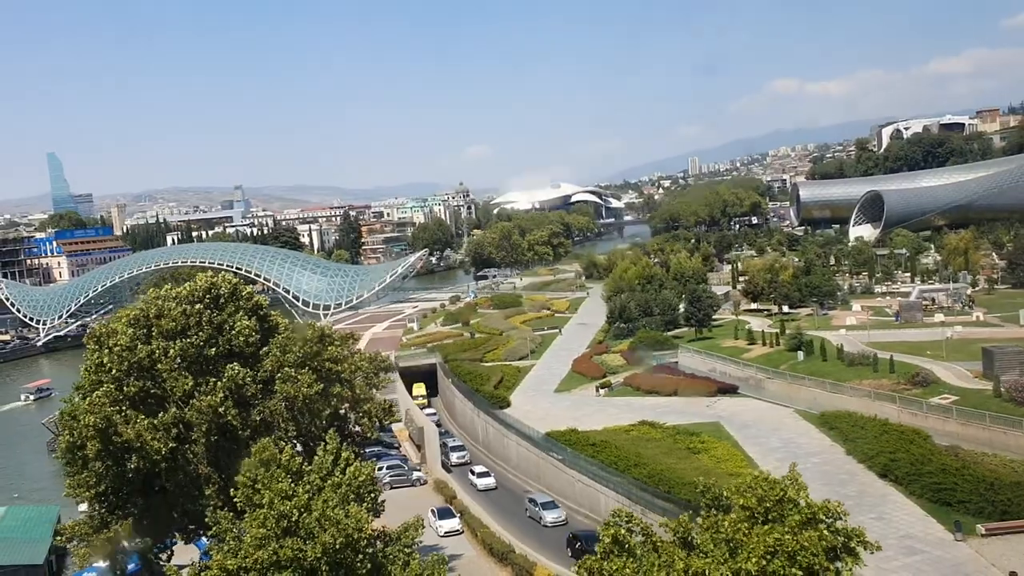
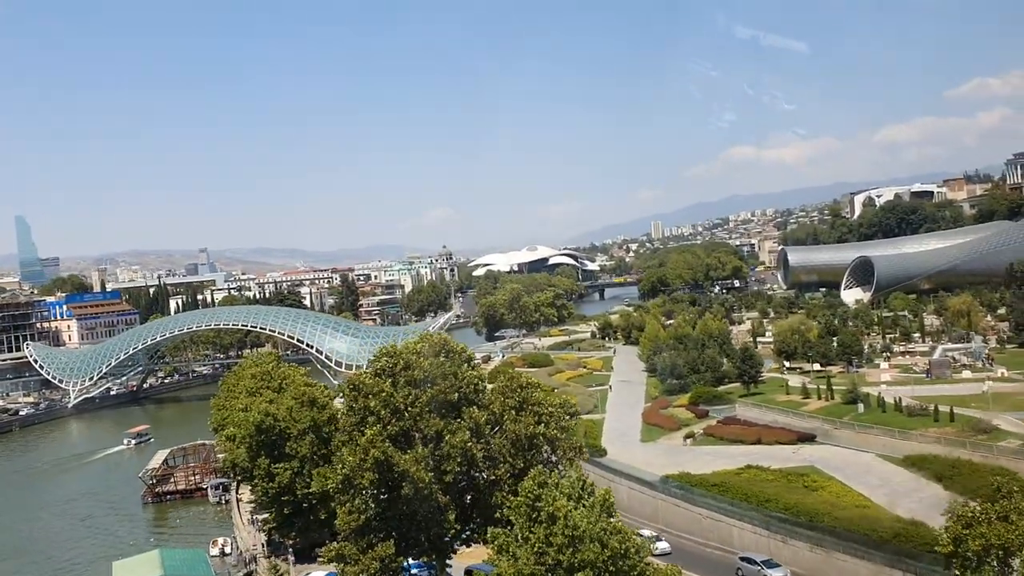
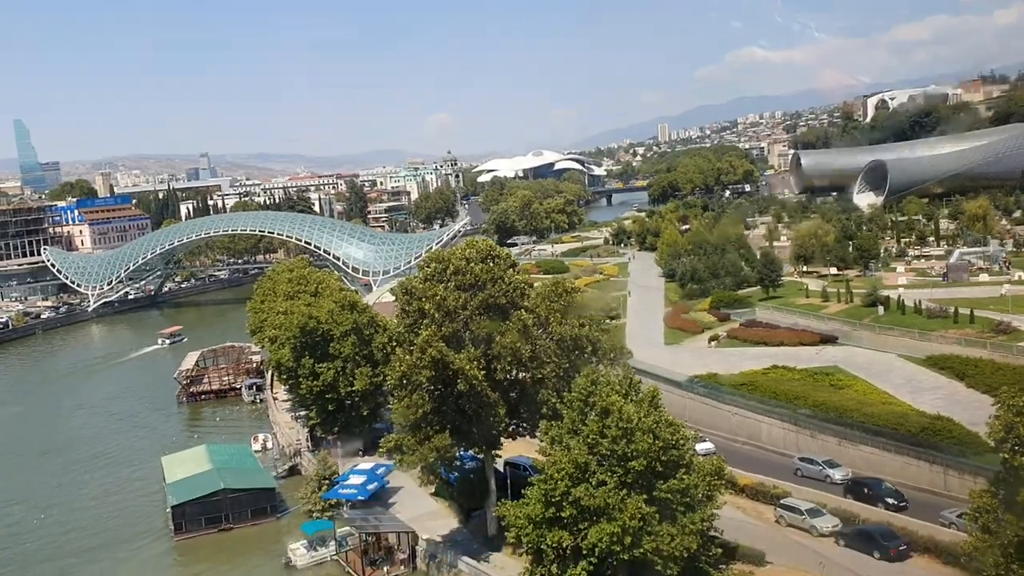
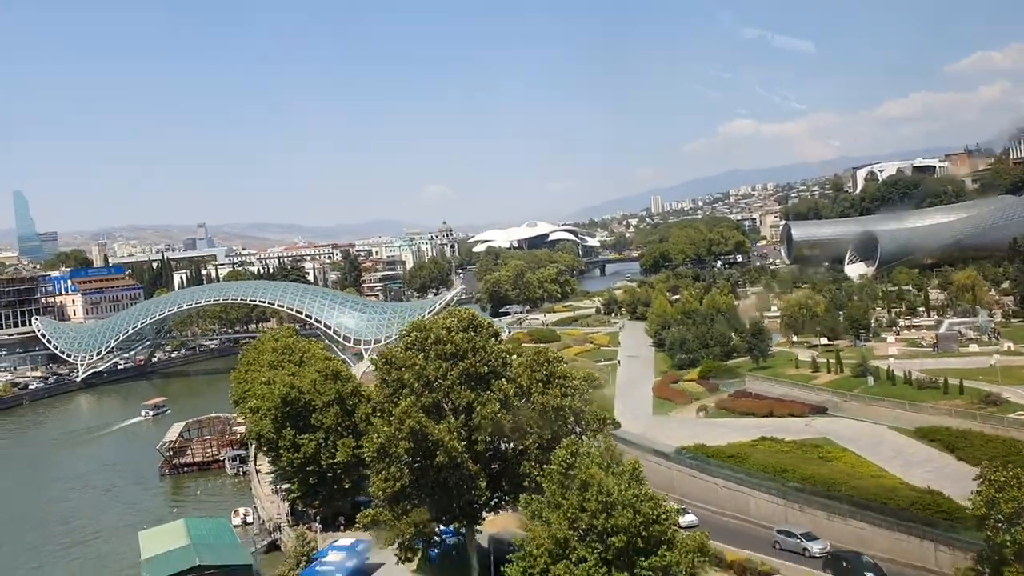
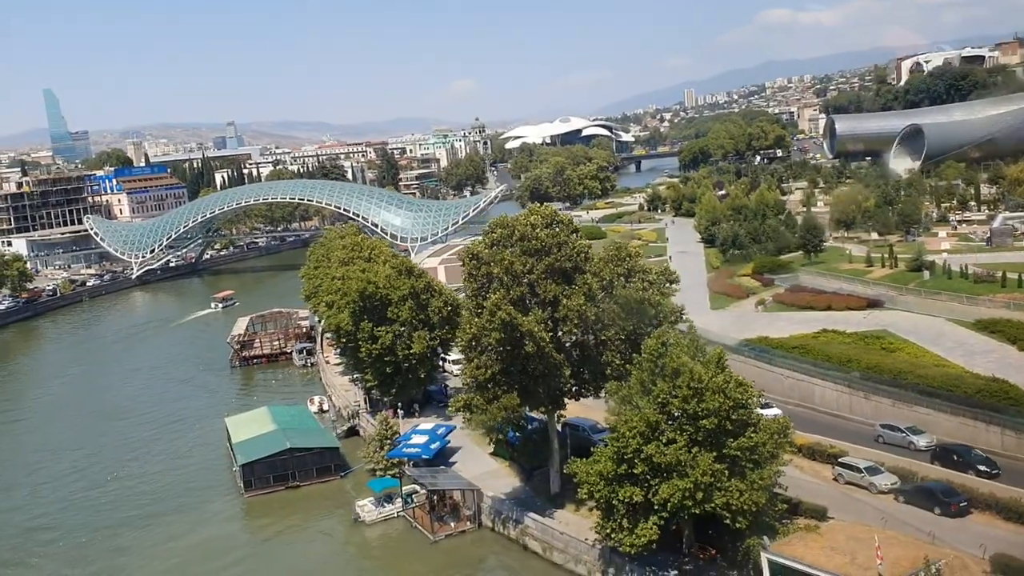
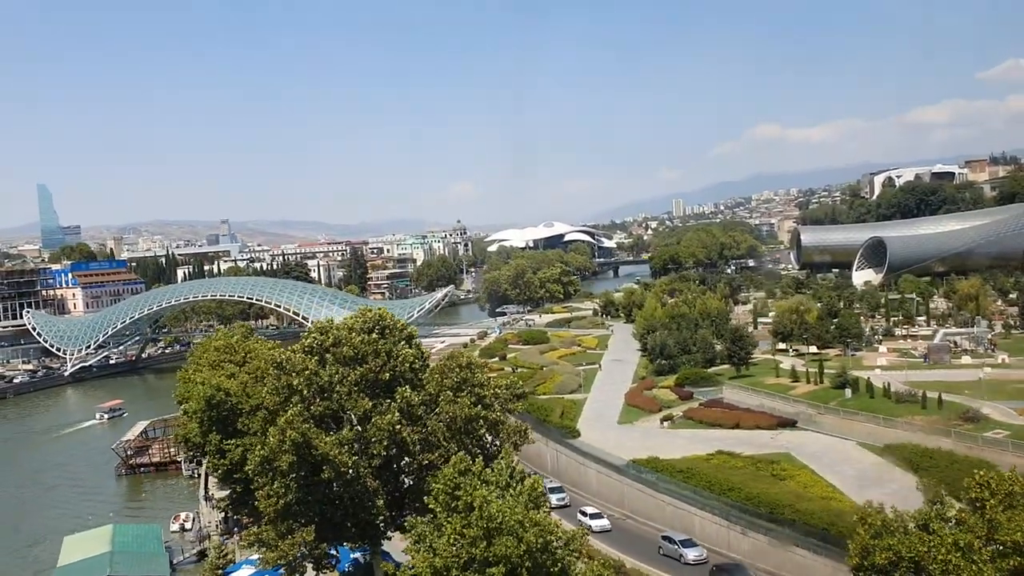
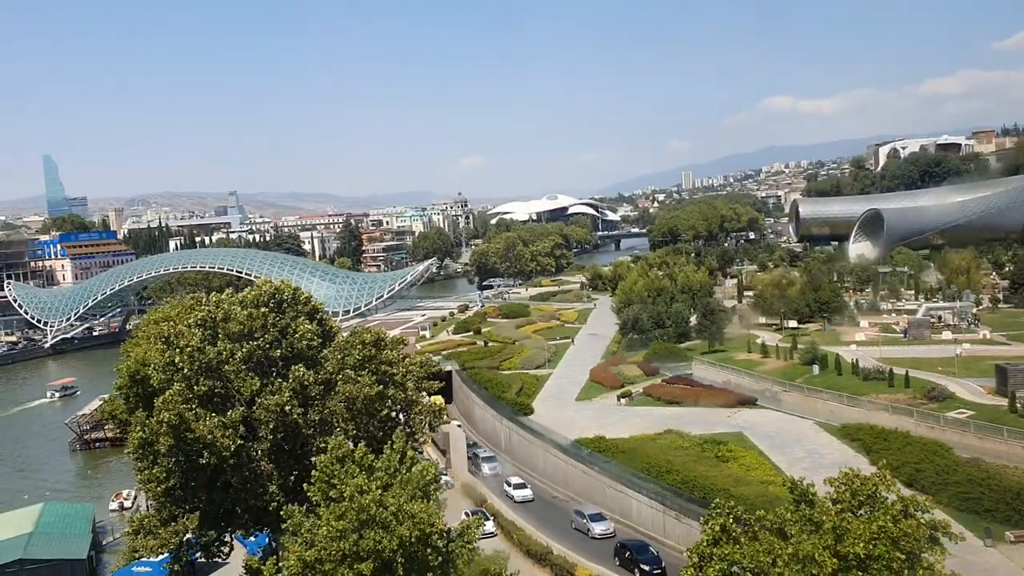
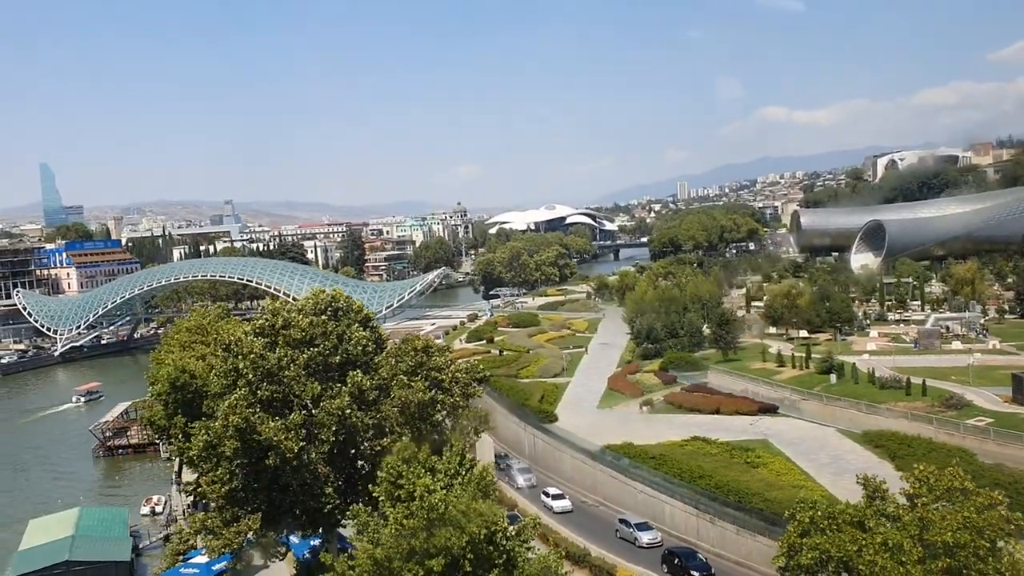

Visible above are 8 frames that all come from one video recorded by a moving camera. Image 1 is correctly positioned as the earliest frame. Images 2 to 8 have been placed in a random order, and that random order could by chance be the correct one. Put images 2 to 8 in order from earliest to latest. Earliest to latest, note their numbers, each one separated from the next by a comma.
7, 8, 6, 2, 4, 3, 5
